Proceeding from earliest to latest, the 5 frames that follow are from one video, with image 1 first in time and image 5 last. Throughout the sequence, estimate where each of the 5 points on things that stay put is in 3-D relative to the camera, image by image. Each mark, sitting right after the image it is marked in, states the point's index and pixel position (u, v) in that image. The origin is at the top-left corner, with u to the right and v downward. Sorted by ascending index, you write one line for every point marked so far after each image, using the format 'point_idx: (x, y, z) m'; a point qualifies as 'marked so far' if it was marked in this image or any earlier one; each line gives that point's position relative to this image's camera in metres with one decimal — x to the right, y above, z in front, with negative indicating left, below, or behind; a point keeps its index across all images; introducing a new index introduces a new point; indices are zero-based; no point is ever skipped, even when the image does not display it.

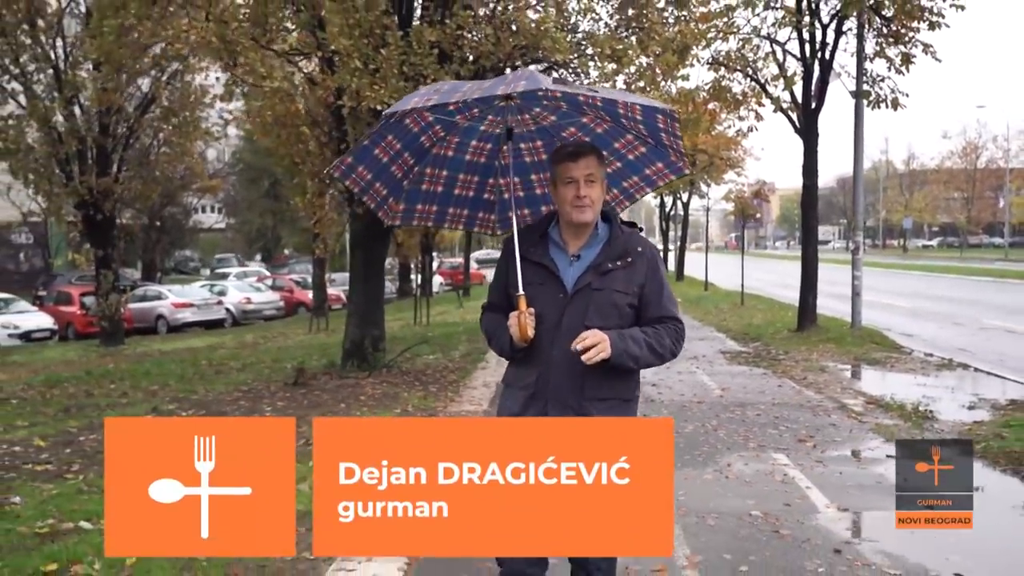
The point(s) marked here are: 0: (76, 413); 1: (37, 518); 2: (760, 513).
0: (-5.3, -1.5, +11.8) m
1: (-3.0, -1.5, +6.2) m
2: (+1.6, -1.5, +6.4) m
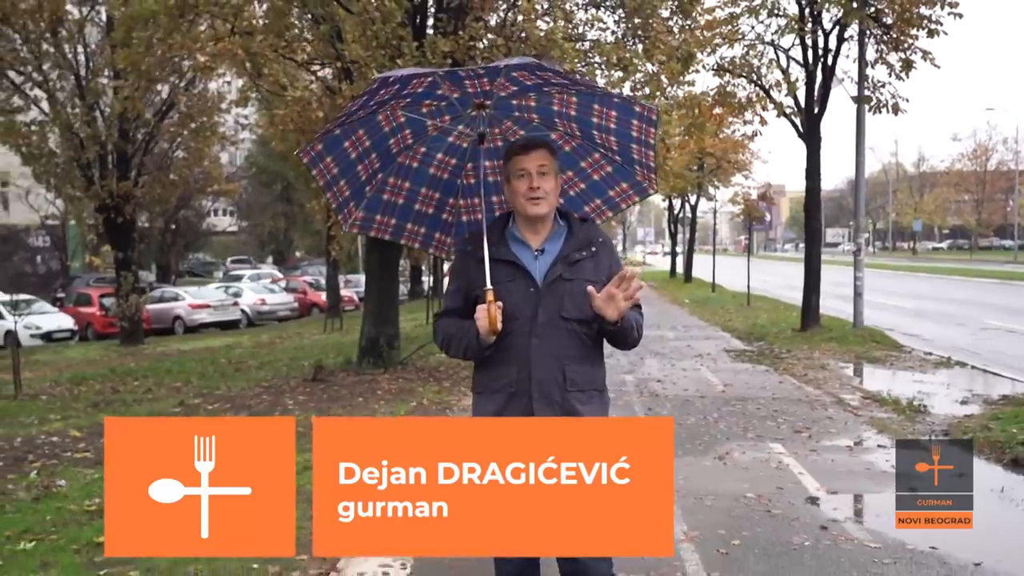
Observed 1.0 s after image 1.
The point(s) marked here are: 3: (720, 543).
0: (-5.2, -1.5, +12.4) m
1: (-2.9, -1.4, +6.7) m
2: (+1.7, -1.5, +6.8) m
3: (+1.2, -1.5, +5.7) m
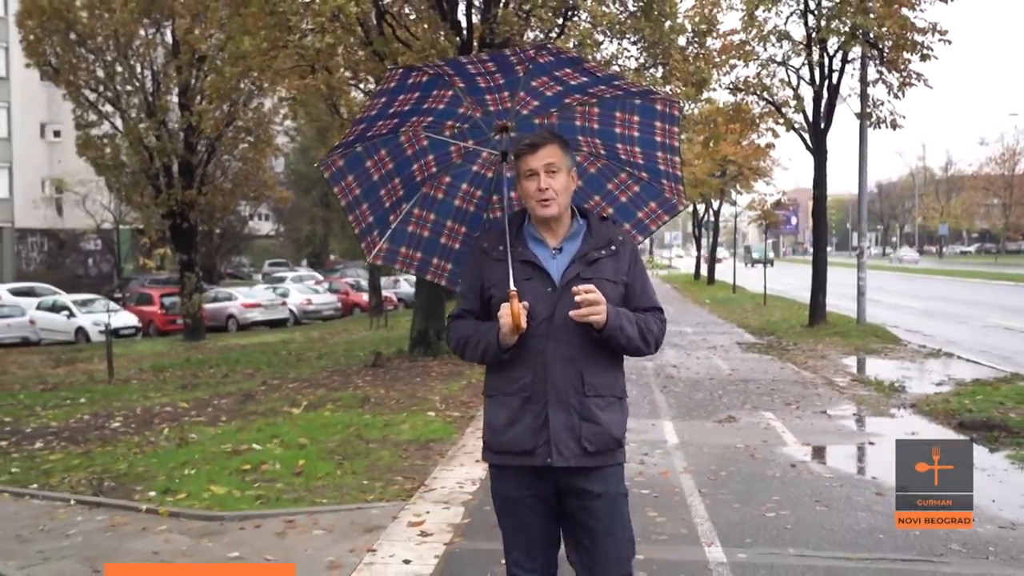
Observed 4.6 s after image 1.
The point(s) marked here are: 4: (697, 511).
0: (-4.7, -1.5, +14.3) m
1: (-2.6, -1.4, +8.6) m
2: (+2.0, -1.4, +8.6) m
3: (+1.5, -1.4, +7.5) m
4: (+1.2, -1.5, +6.4) m
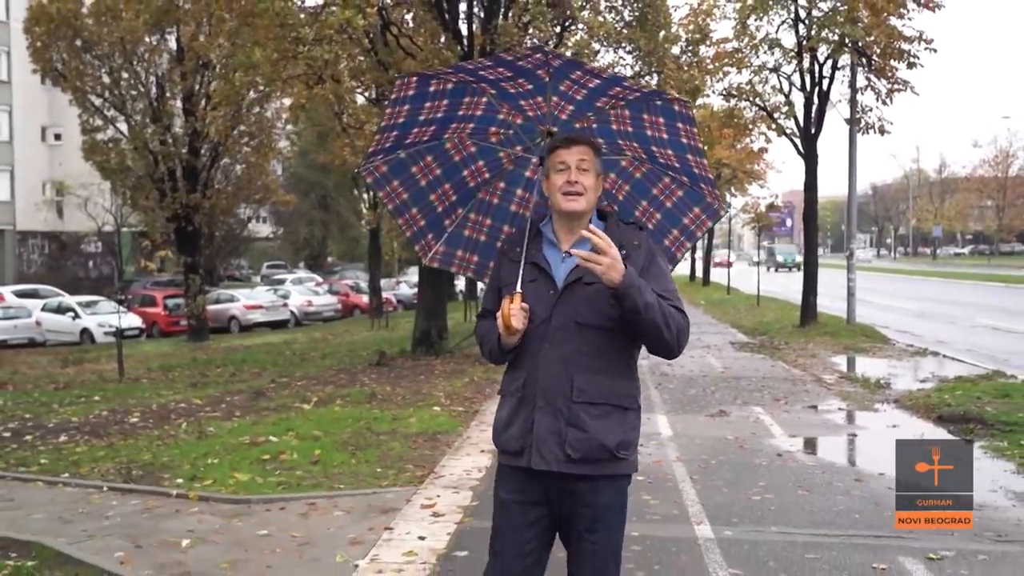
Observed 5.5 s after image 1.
0: (-4.7, -1.5, +14.8) m
1: (-2.5, -1.4, +9.0) m
2: (+2.1, -1.4, +9.1) m
3: (+1.6, -1.4, +8.0) m
4: (+1.2, -1.5, +6.9) m
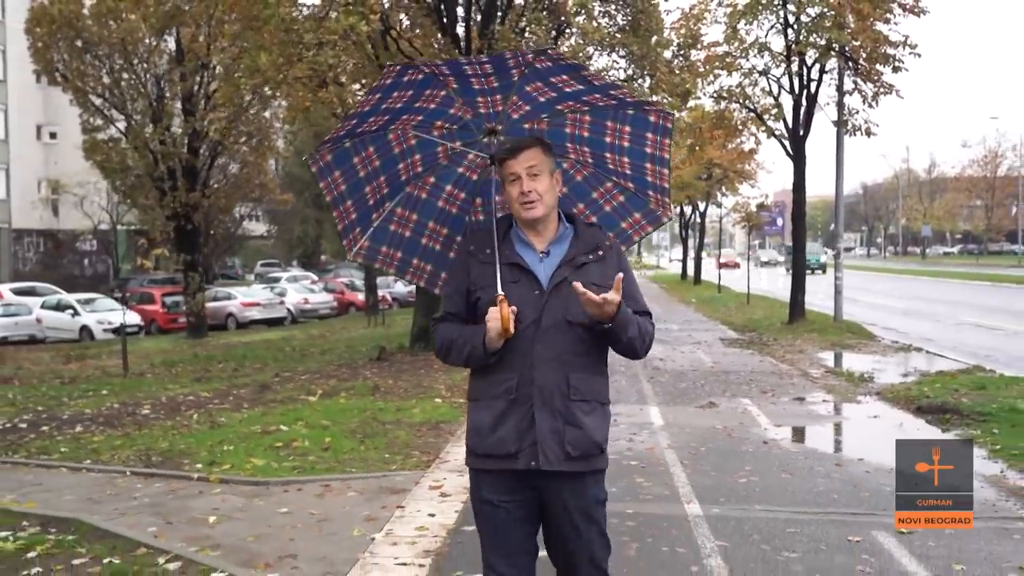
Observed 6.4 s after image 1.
0: (-4.7, -1.4, +15.2) m
1: (-2.5, -1.4, +9.5) m
2: (+2.1, -1.4, +9.6) m
3: (+1.6, -1.4, +8.5) m
4: (+1.3, -1.4, +7.3) m
